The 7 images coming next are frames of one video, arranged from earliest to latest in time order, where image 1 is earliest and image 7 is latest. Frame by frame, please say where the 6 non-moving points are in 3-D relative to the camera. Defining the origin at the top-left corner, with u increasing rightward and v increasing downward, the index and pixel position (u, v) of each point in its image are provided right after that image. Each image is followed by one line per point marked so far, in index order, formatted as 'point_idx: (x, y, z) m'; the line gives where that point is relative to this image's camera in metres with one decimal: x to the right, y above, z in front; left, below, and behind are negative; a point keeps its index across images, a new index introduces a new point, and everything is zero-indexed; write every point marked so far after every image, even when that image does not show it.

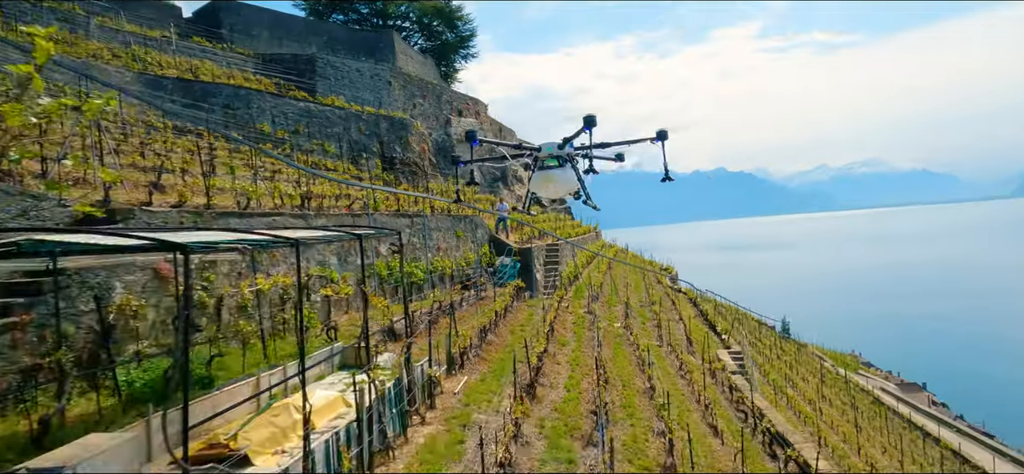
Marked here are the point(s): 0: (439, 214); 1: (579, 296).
0: (-1.6, +0.5, +13.3) m
1: (+1.8, -1.7, +16.7) m
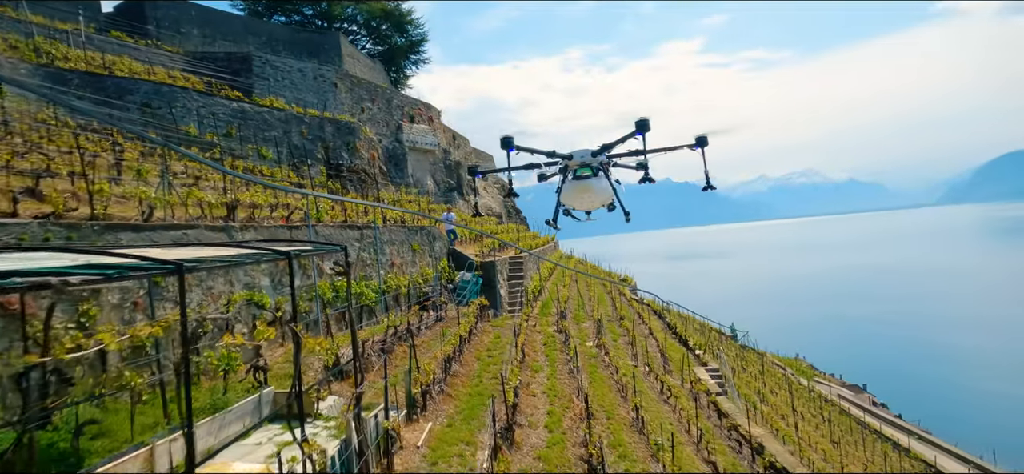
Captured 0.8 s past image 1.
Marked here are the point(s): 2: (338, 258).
0: (-2.3, +0.2, +11.8) m
1: (+0.8, -2.0, +15.4) m
2: (-2.7, -0.3, +9.5) m
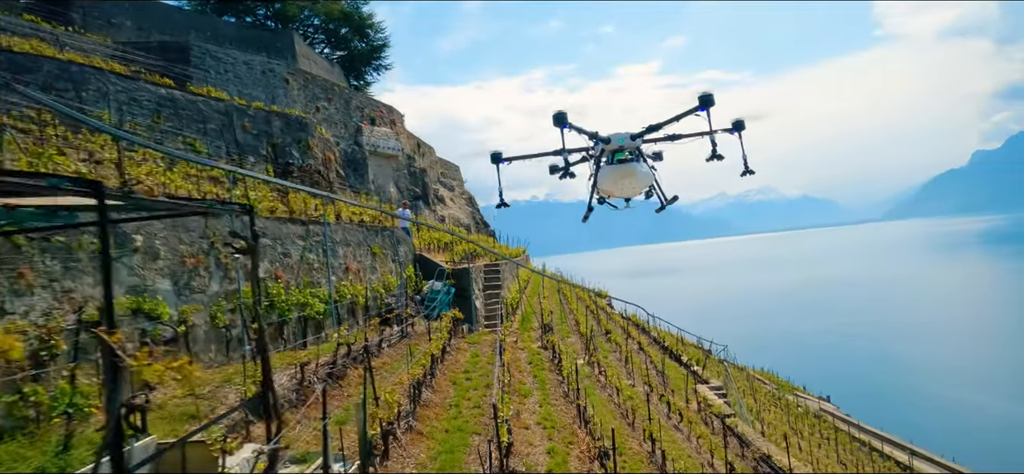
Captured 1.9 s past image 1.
0: (-2.6, +0.2, +9.8) m
1: (+0.3, -2.0, +13.5) m
2: (-2.9, -0.3, +7.5) m
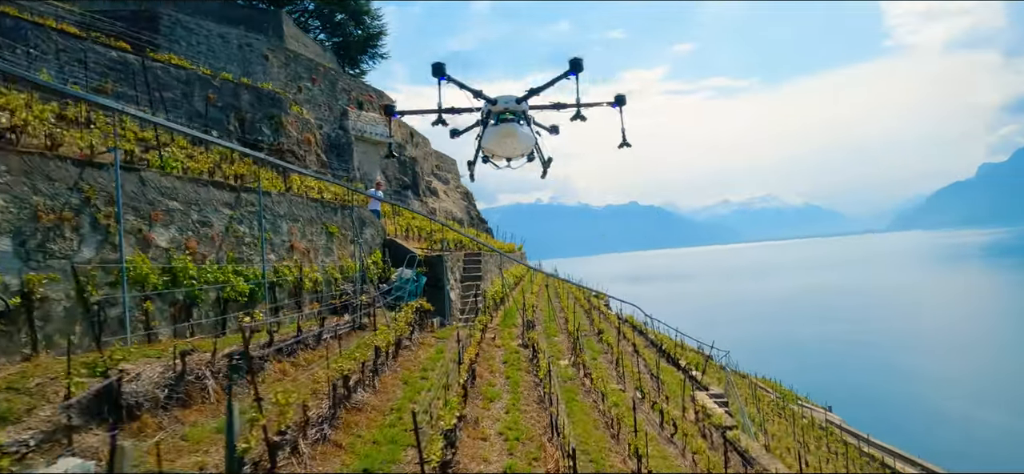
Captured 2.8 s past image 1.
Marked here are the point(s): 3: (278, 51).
0: (-3.0, +0.6, +8.5) m
1: (-0.1, -1.8, +12.2) m
2: (-3.3, +0.1, +6.2) m
3: (-7.7, +6.1, +19.8) m
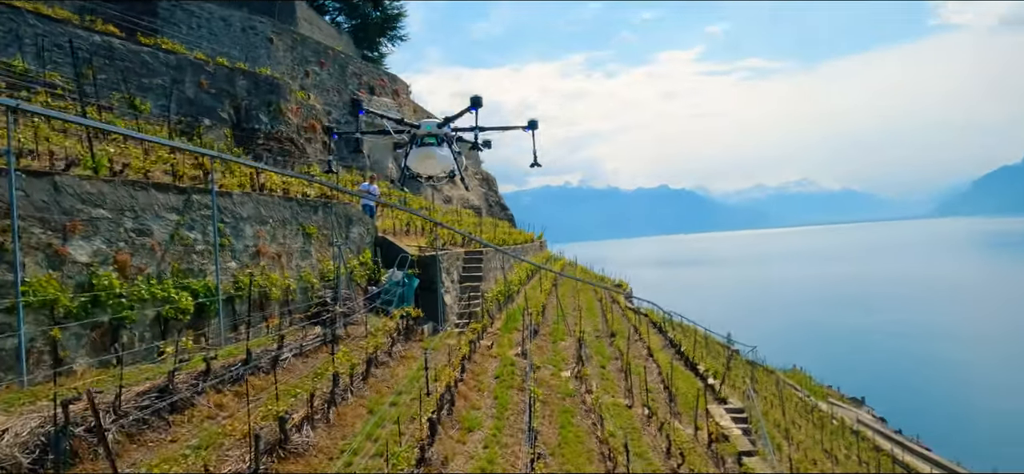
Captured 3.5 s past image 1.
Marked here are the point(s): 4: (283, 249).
0: (-3.1, +0.6, +7.7) m
1: (0.0, -1.7, +11.4) m
2: (-3.5, 0.0, +5.5) m
3: (-7.2, +6.4, +19.0) m
4: (-3.0, -0.2, +7.9) m
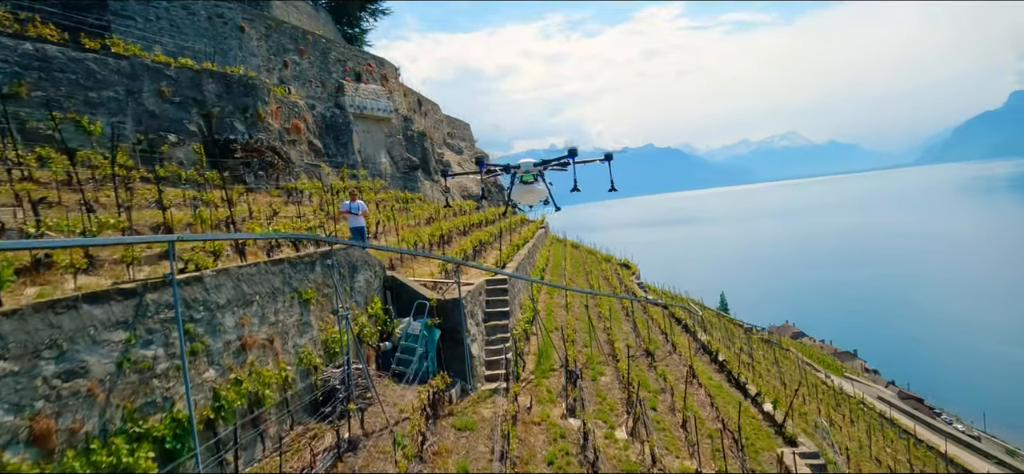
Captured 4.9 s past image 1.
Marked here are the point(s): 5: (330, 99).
0: (-2.6, -0.3, +6.0) m
1: (+0.5, -2.2, +9.8) m
2: (-2.9, -1.0, +3.7) m
3: (-7.1, +6.0, +16.8) m
4: (-2.4, -0.9, +6.2) m
5: (-5.7, +4.3, +19.0) m
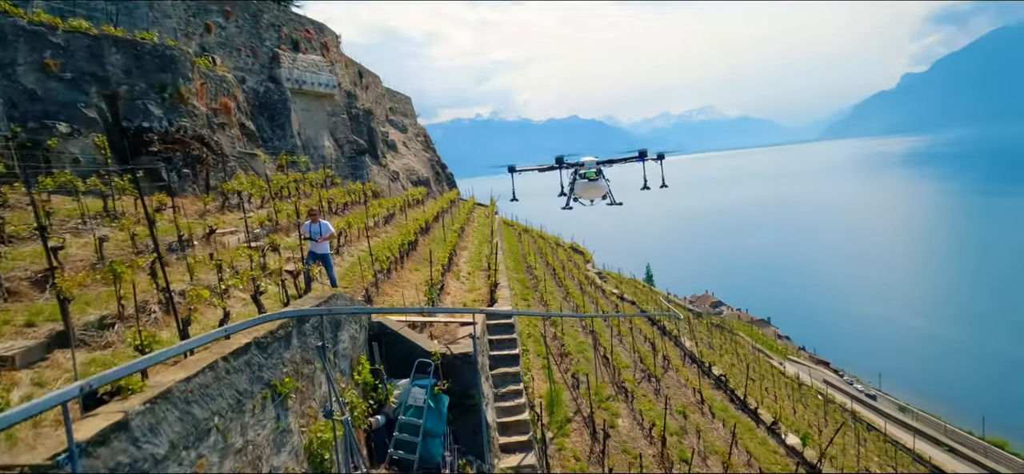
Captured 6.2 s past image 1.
0: (-1.9, -0.8, +3.8) m
1: (+0.7, -2.5, +8.1) m
2: (-2.0, -1.6, +1.6) m
3: (-7.8, +6.0, +13.7) m
4: (-1.8, -1.5, +4.1) m
5: (-6.6, +4.4, +16.1) m
